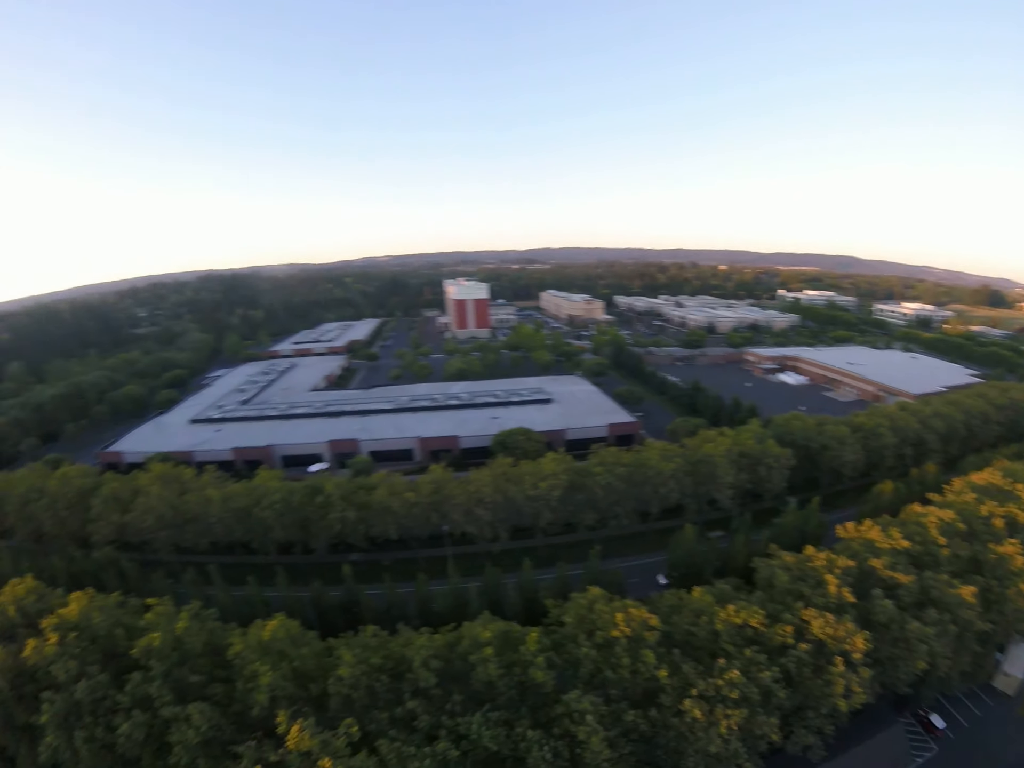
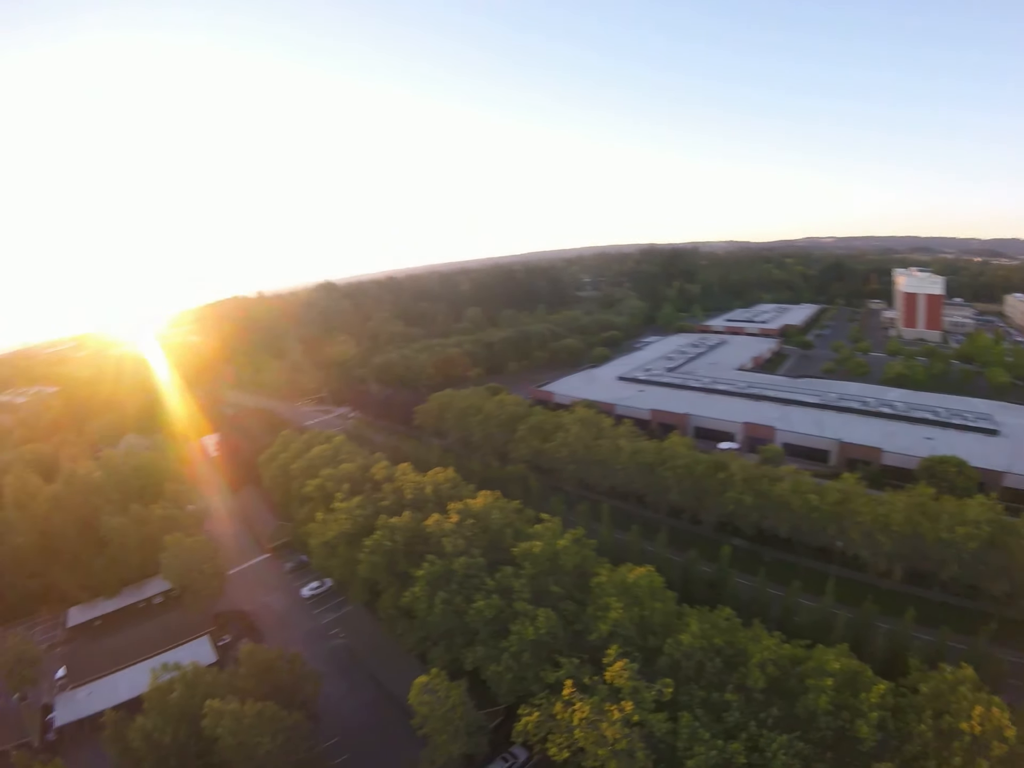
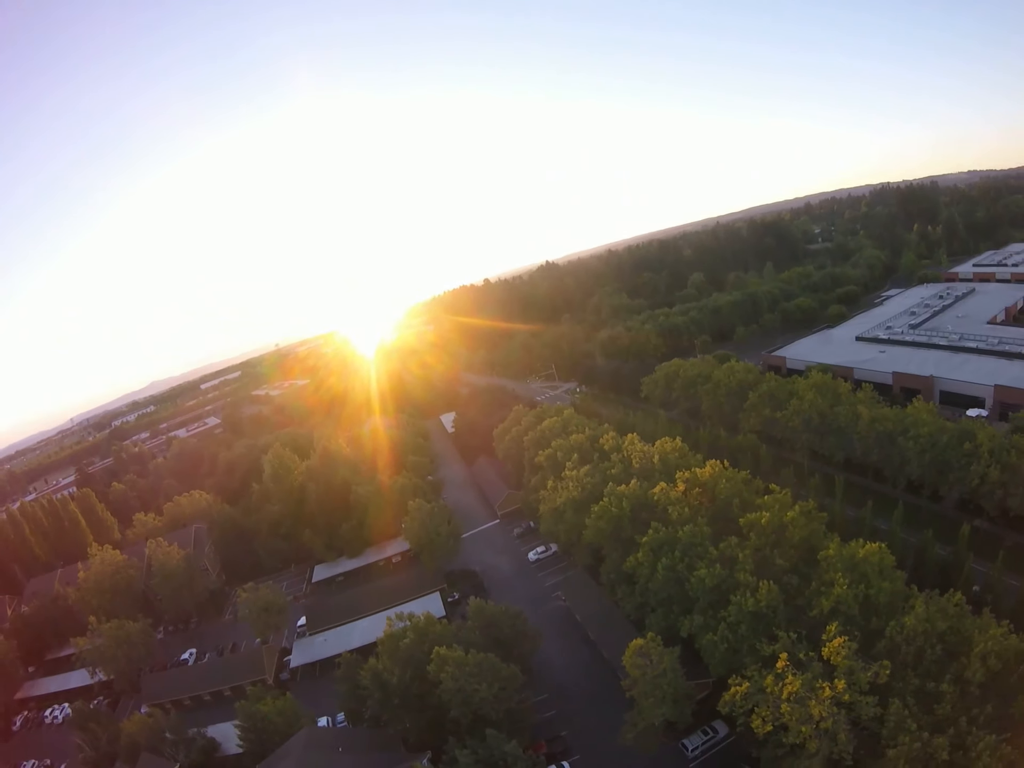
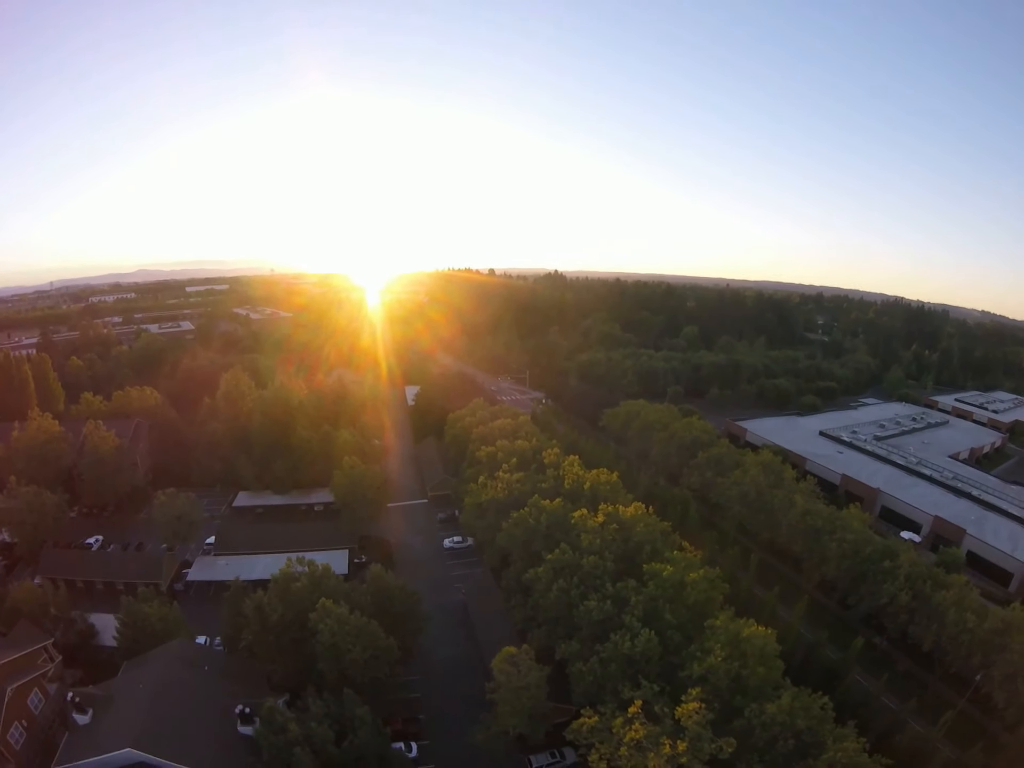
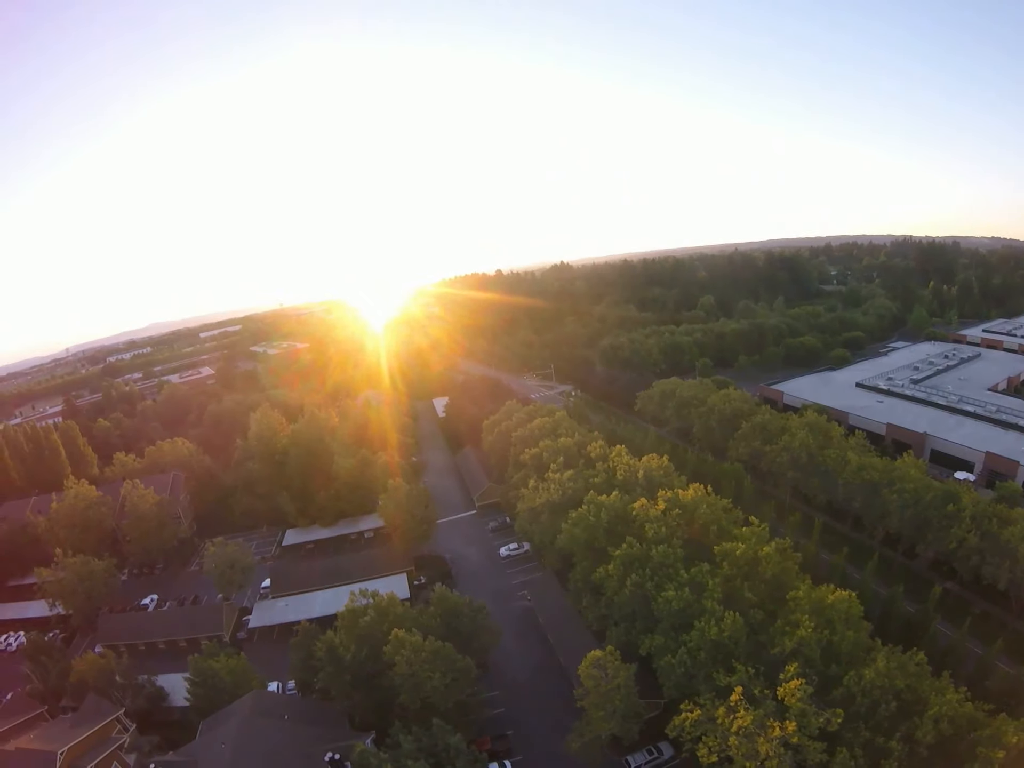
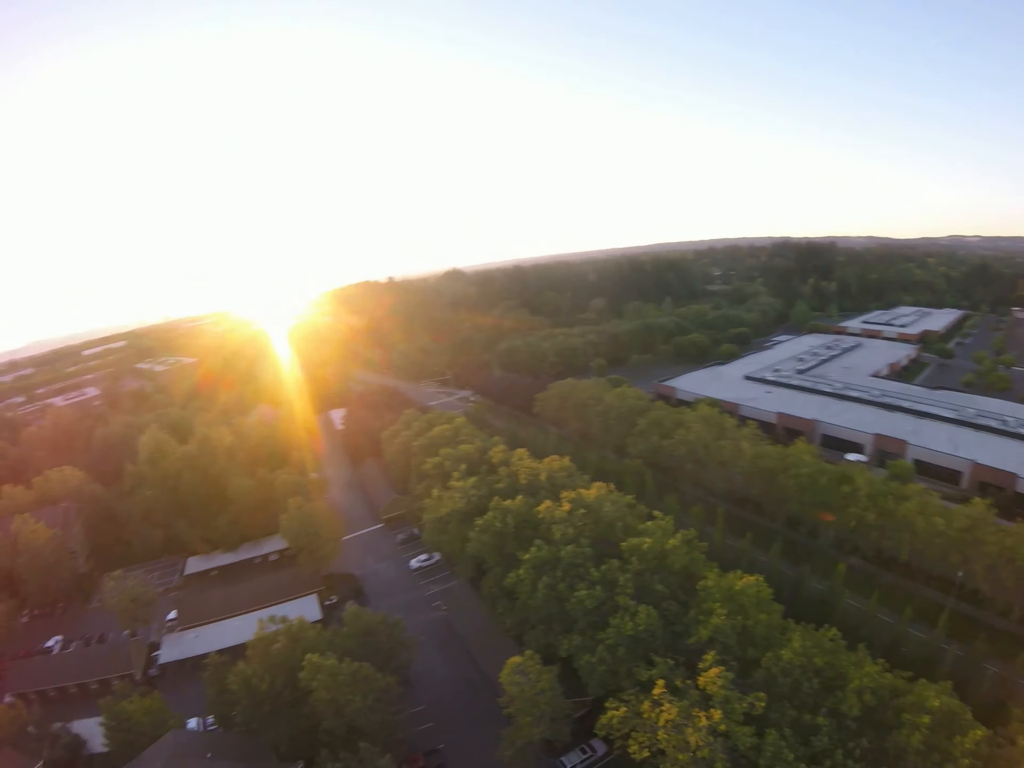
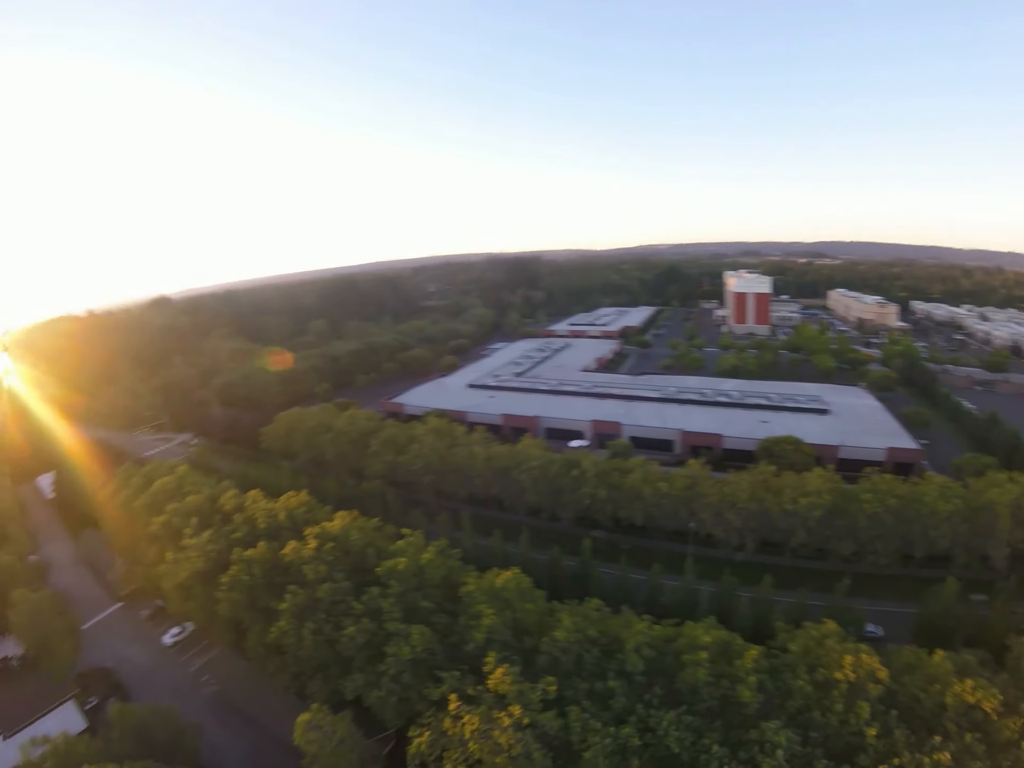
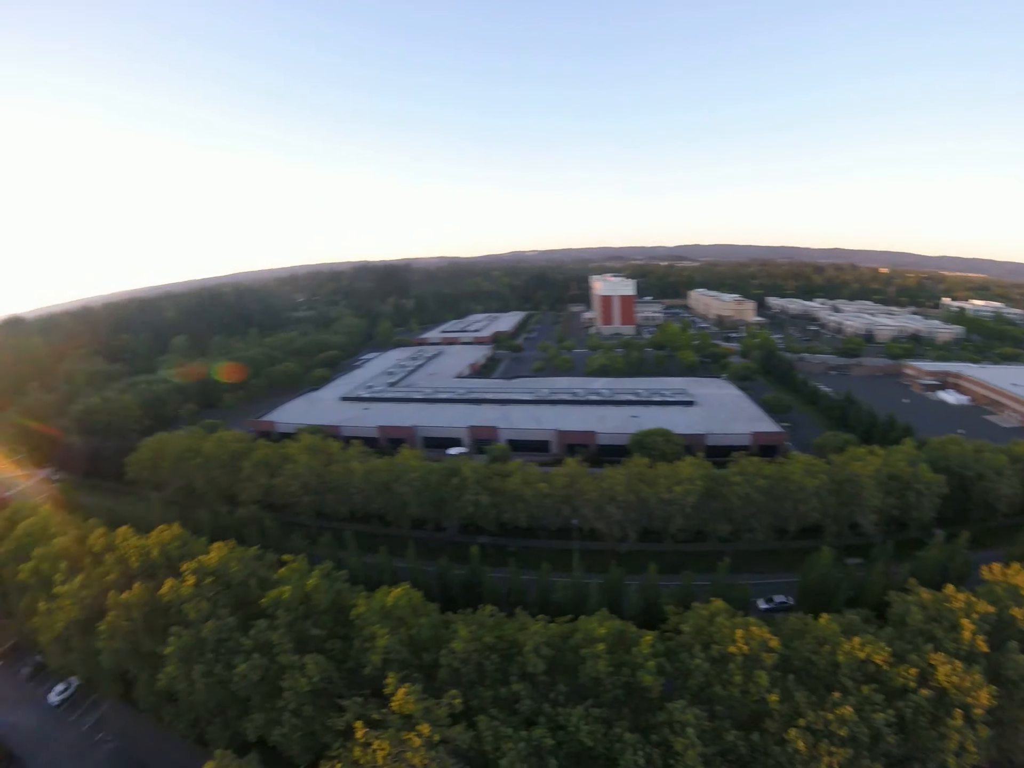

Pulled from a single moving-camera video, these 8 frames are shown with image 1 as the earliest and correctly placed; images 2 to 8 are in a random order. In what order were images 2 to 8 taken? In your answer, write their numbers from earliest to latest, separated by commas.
8, 7, 2, 6, 5, 3, 4
